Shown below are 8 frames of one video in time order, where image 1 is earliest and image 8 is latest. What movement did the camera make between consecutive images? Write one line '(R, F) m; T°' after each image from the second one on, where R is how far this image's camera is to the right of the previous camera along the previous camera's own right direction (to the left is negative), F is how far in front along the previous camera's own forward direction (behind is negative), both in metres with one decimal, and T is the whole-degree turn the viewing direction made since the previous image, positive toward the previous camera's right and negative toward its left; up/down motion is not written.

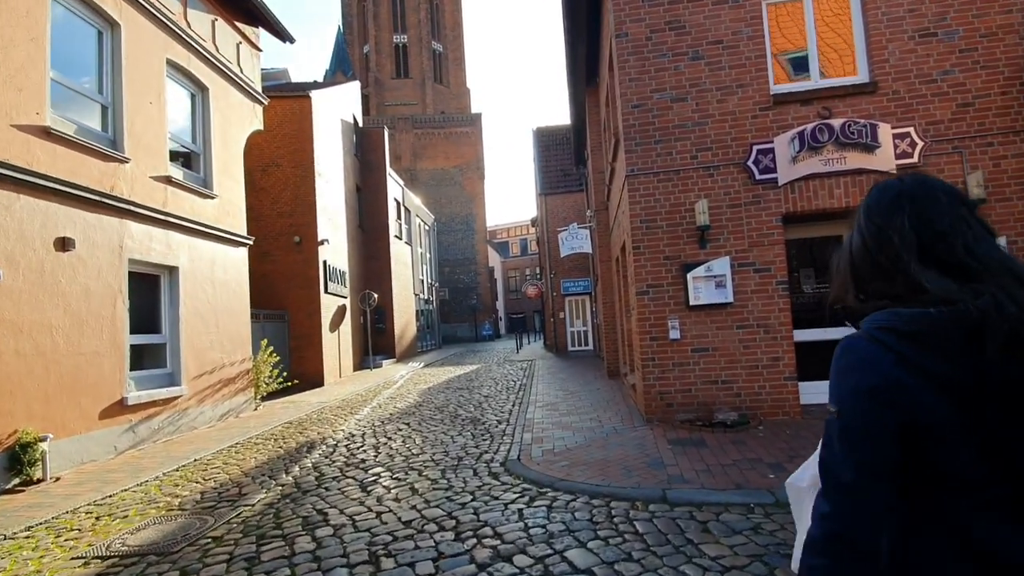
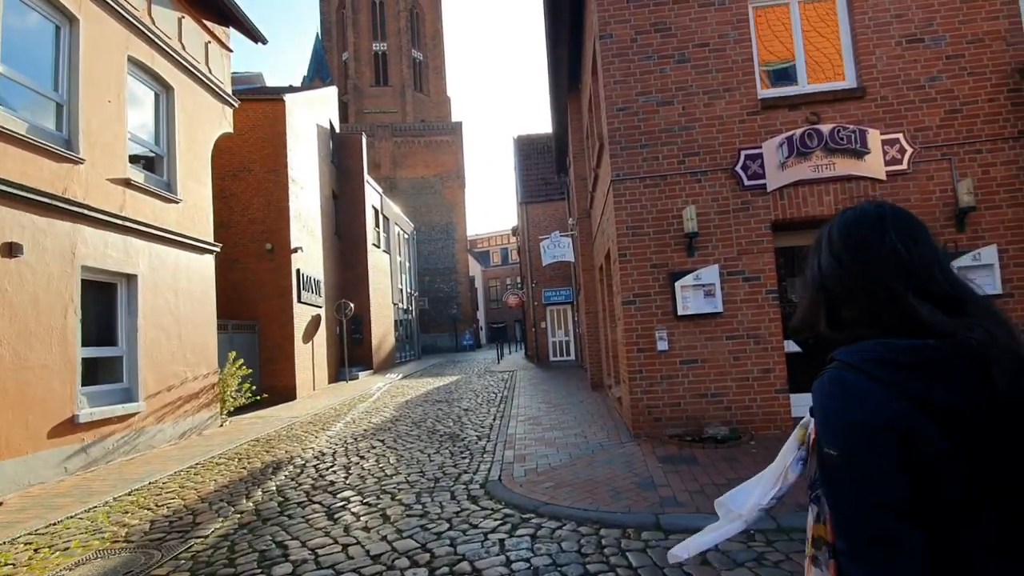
(0.0, +0.3) m; +2°
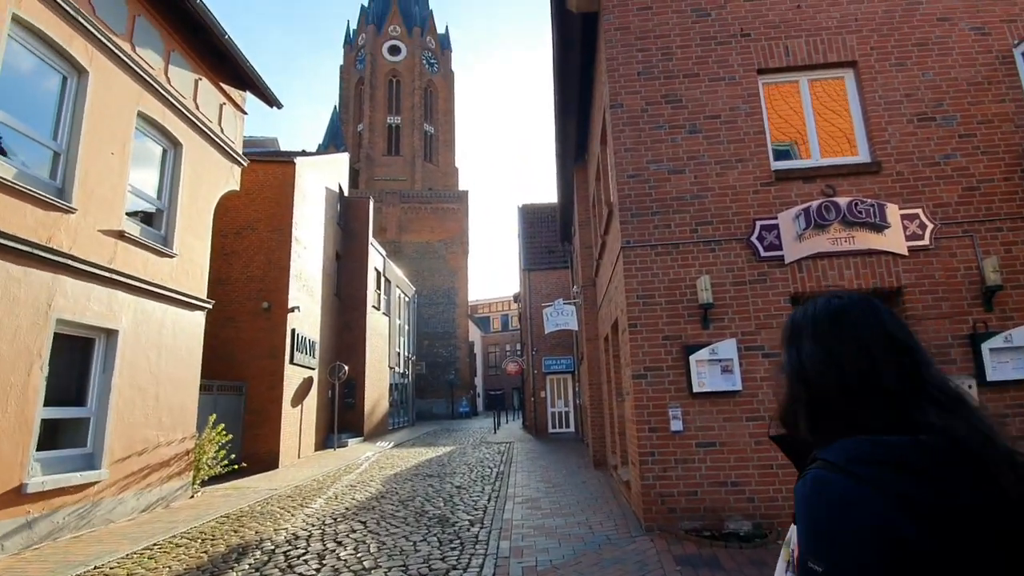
(0.0, +0.4) m; 0°
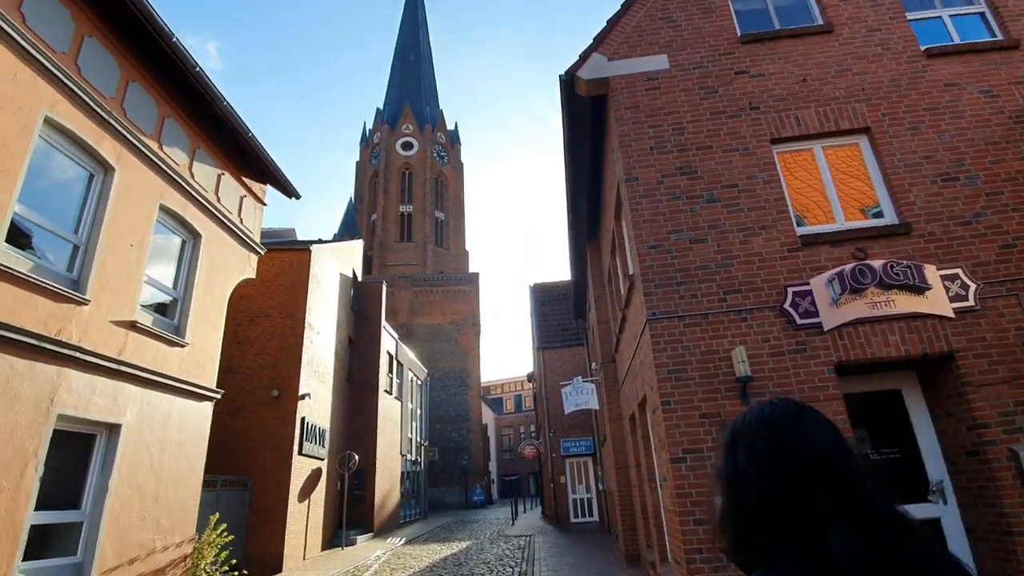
(-0.1, +0.2) m; -1°
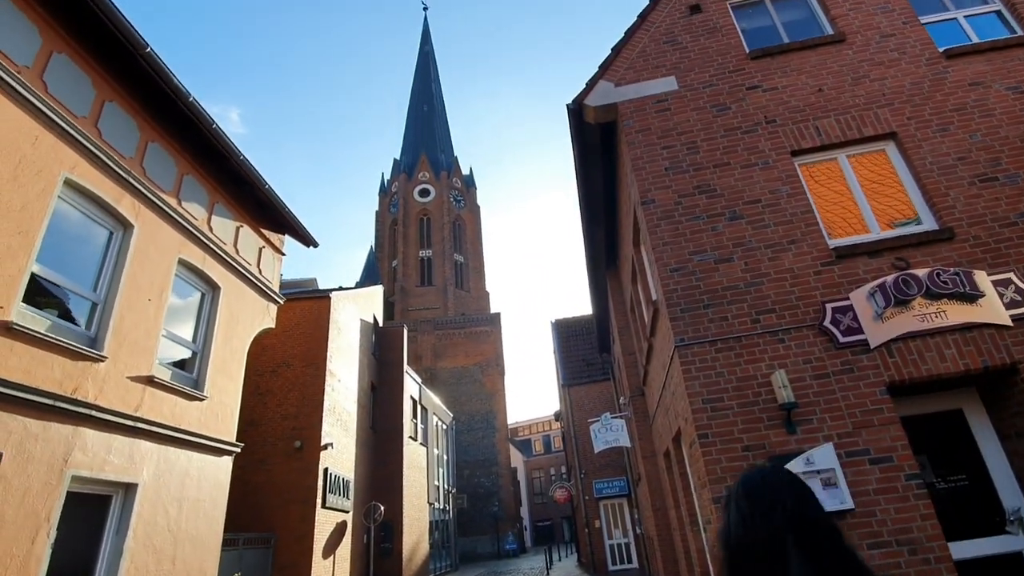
(0.0, +0.2) m; -2°
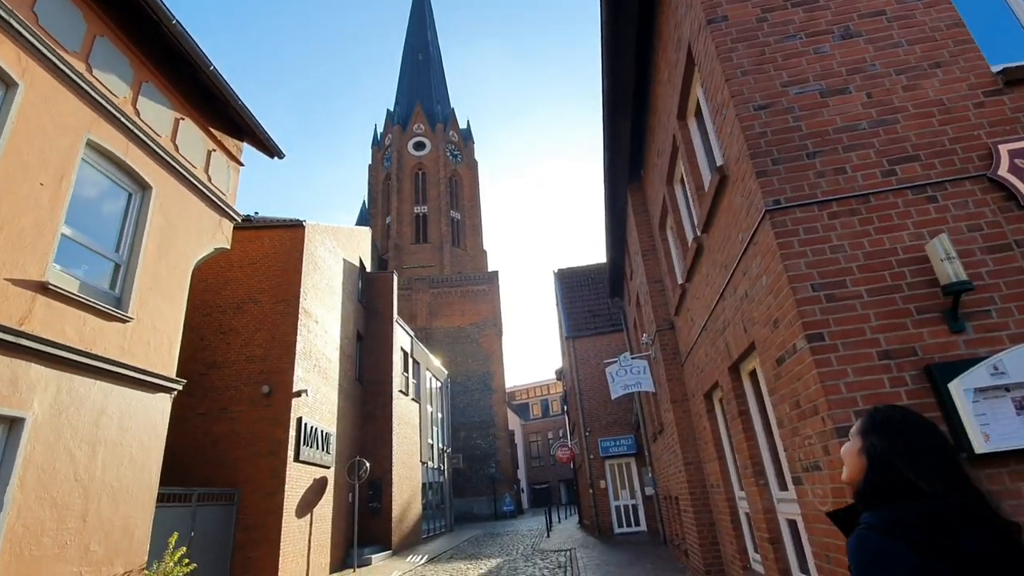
(-0.1, +1.7) m; 0°
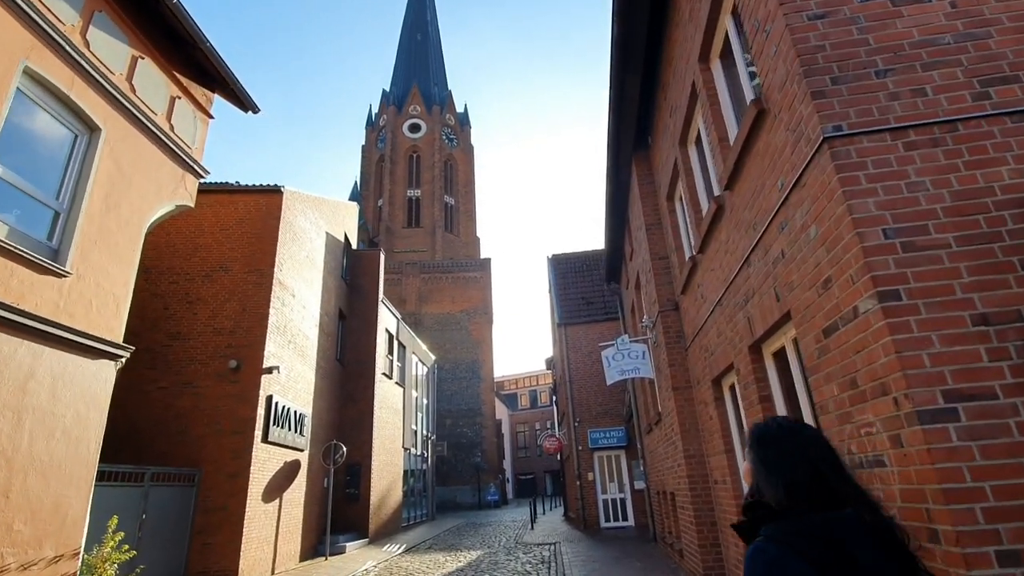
(0.0, +0.7) m; +1°
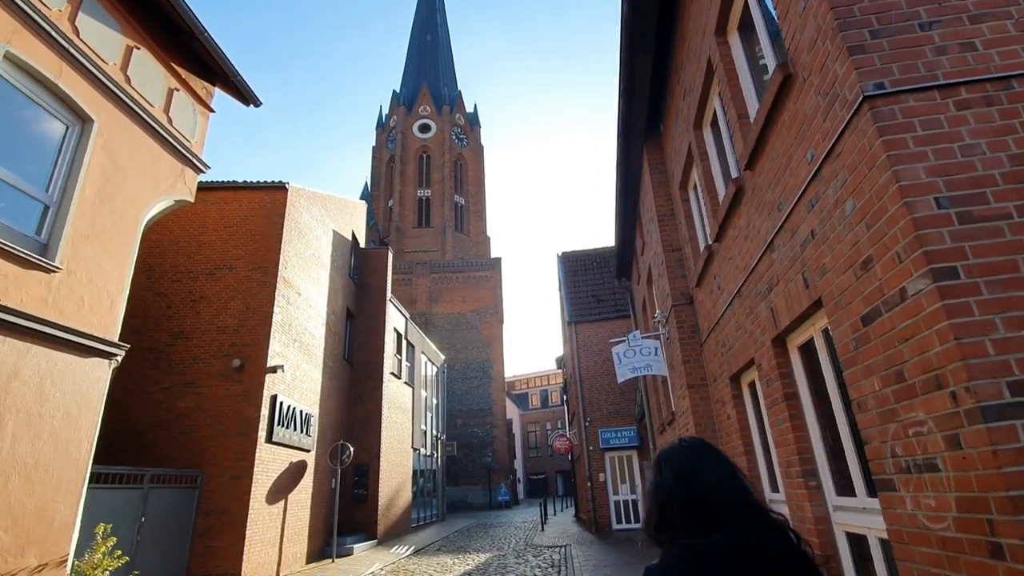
(+0.1, +0.3) m; -1°
